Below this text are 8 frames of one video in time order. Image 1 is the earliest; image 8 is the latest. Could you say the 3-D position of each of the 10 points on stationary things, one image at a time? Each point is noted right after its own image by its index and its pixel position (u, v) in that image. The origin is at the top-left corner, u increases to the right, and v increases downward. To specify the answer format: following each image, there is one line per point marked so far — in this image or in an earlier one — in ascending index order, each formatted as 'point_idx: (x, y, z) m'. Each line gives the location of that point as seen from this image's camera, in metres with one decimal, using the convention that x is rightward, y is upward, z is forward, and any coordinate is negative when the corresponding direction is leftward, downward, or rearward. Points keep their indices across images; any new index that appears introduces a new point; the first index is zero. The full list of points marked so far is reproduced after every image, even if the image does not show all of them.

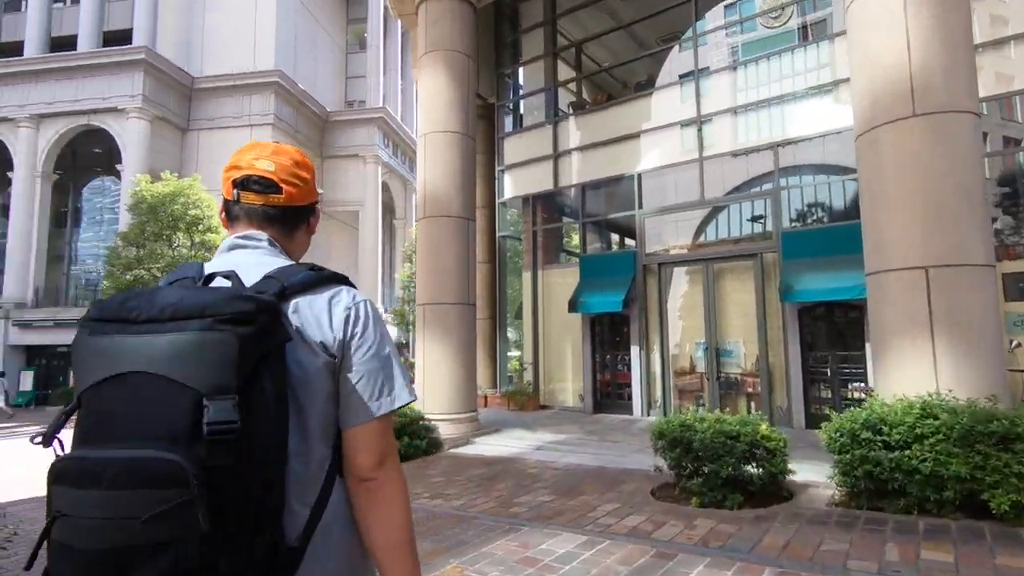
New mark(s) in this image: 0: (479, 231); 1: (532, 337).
0: (-1.0, +1.6, +15.6) m
1: (+0.5, -1.3, +14.3) m
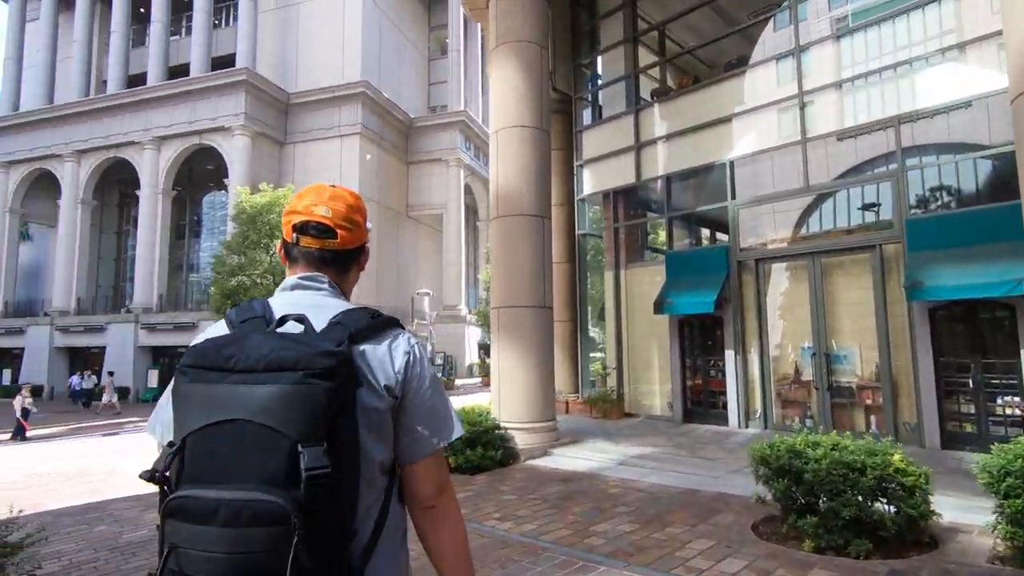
0: (+1.2, +1.6, +15.1) m
1: (+2.5, -1.3, +13.5) m
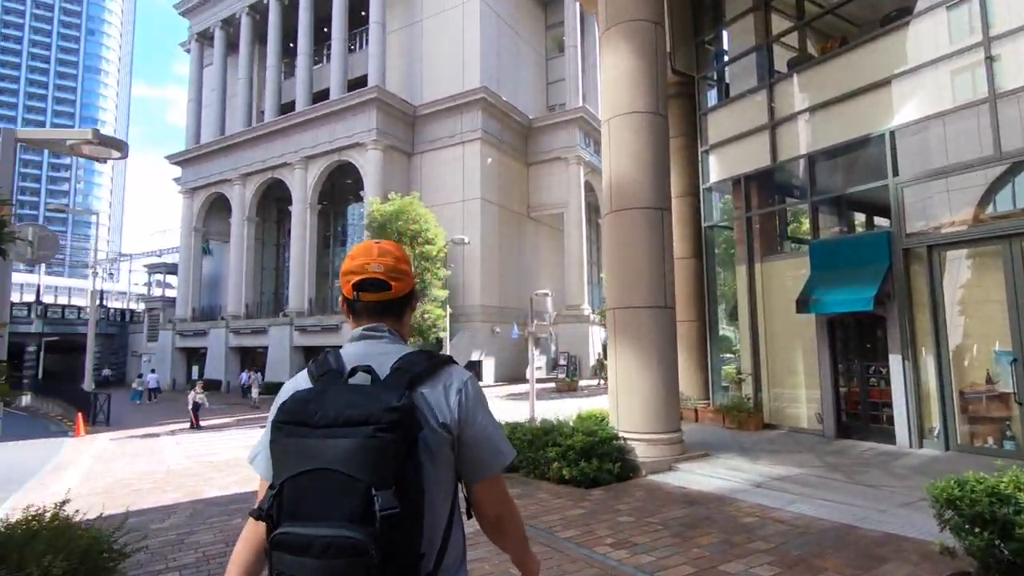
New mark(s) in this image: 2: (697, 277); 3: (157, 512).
0: (+4.3, +1.7, +14.0) m
1: (+5.3, -1.2, +12.2) m
2: (+4.6, +0.3, +13.6) m
3: (-4.7, -2.9, +7.2) m
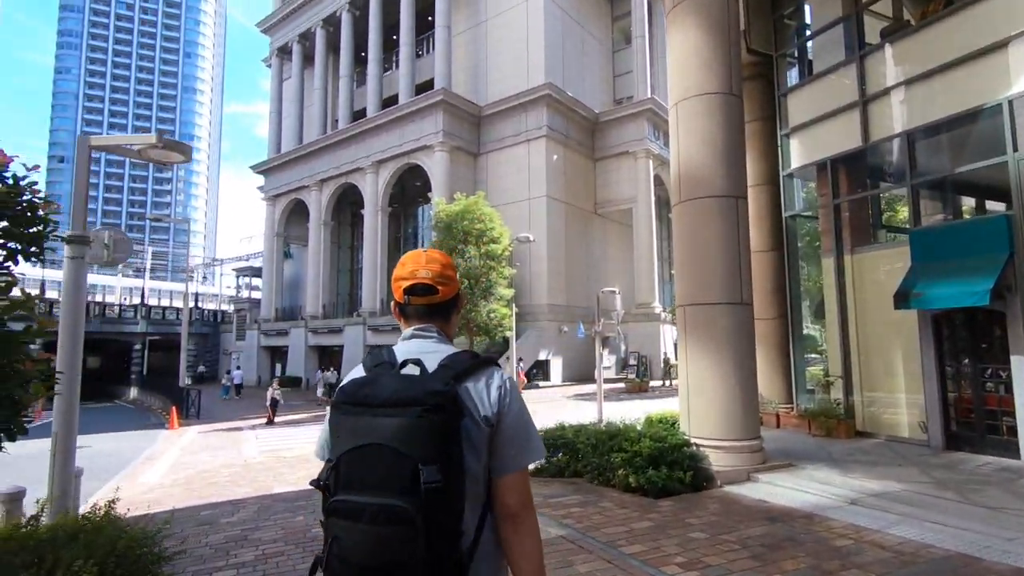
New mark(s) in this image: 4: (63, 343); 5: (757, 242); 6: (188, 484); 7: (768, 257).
0: (+5.8, +1.8, +13.0) m
1: (+6.6, -1.1, +11.1) m
2: (+6.1, +0.4, +12.6) m
3: (-3.8, -2.9, +7.4) m
4: (-4.2, -0.5, +5.1) m
5: (+5.8, +1.1, +13.0) m
6: (-5.4, -3.2, +9.1) m
7: (+6.0, +0.7, +12.9) m
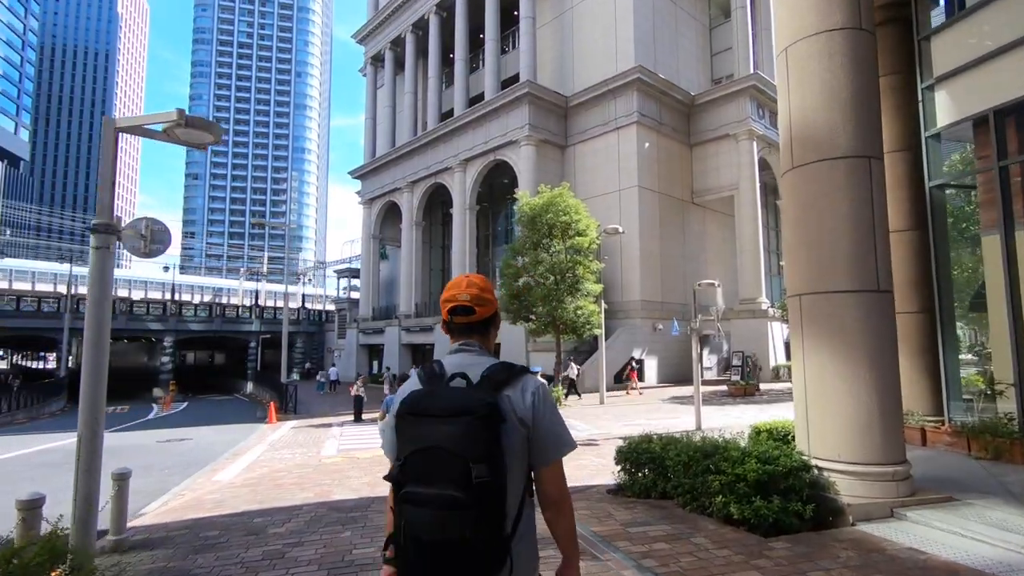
0: (+7.5, +2.0, +10.9) m
1: (+8.0, -0.8, +8.8) m
2: (+7.7, +0.6, +10.4) m
3: (-2.9, -2.9, +7.0) m
4: (-3.7, -0.4, +4.8) m
5: (+7.5, +1.3, +10.8) m
6: (-4.1, -3.2, +8.9) m
7: (+7.6, +1.0, +10.7) m
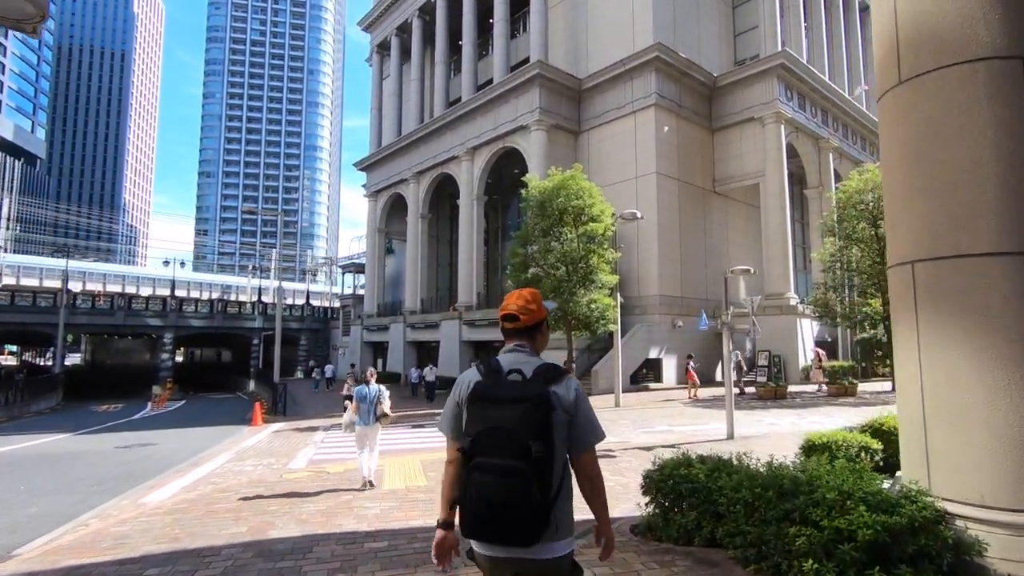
0: (+7.5, +2.3, +8.8) m
1: (+7.9, -0.5, +6.7) m
2: (+7.7, +0.9, +8.3) m
3: (-3.0, -2.5, +5.2) m
4: (-3.8, -0.1, +3.0) m
5: (+7.5, +1.6, +8.7) m
6: (-4.2, -2.9, +7.1) m
7: (+7.6, +1.2, +8.6) m
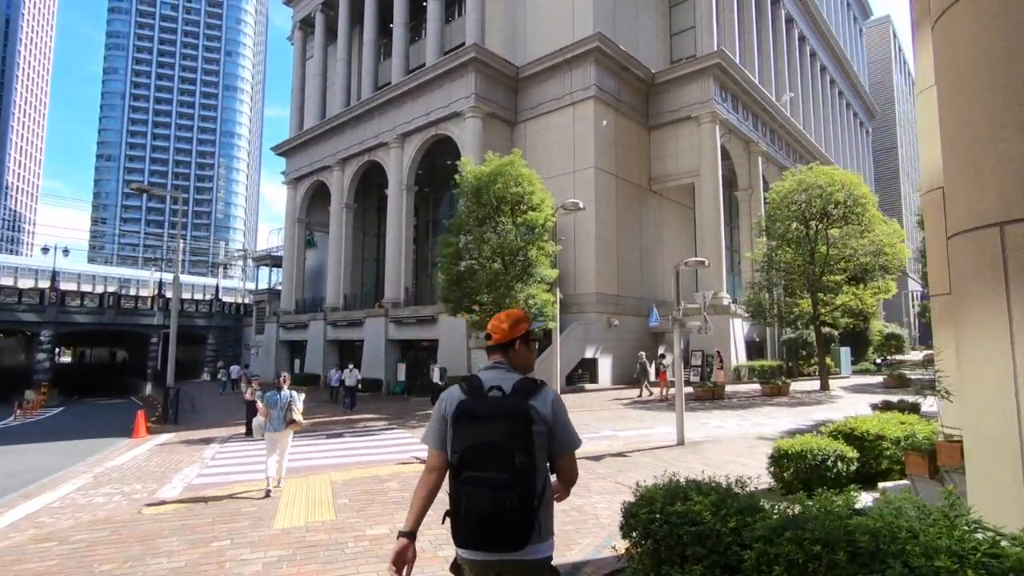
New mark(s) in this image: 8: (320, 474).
0: (+6.6, +2.4, +8.1) m
1: (+7.3, -0.4, +6.1) m
2: (+6.8, +1.0, +7.7) m
3: (-3.4, -2.3, +3.2) m
4: (-3.9, +0.2, +0.9) m
5: (+6.6, +1.7, +8.0) m
6: (-4.8, -2.6, +4.9) m
7: (+6.8, +1.4, +7.9) m
8: (-3.3, -3.2, +9.5) m
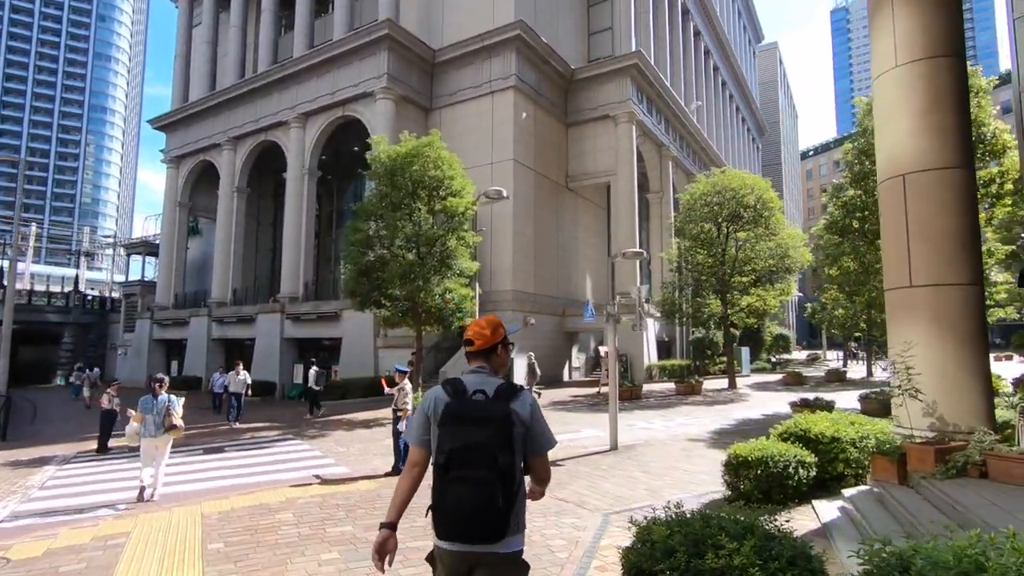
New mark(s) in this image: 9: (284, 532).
0: (+5.8, +2.5, +7.8) m
1: (+6.7, -0.3, +5.9) m
2: (+6.0, +1.1, +7.4) m
3: (-3.4, -2.0, +1.2) m
4: (-3.5, +0.4, -1.1) m
5: (+5.7, +1.8, +7.7) m
6: (-5.1, -2.3, +2.7) m
7: (+5.9, +1.4, +7.6) m
8: (-4.4, -2.9, +7.5) m
9: (-2.4, -2.6, +5.9) m
